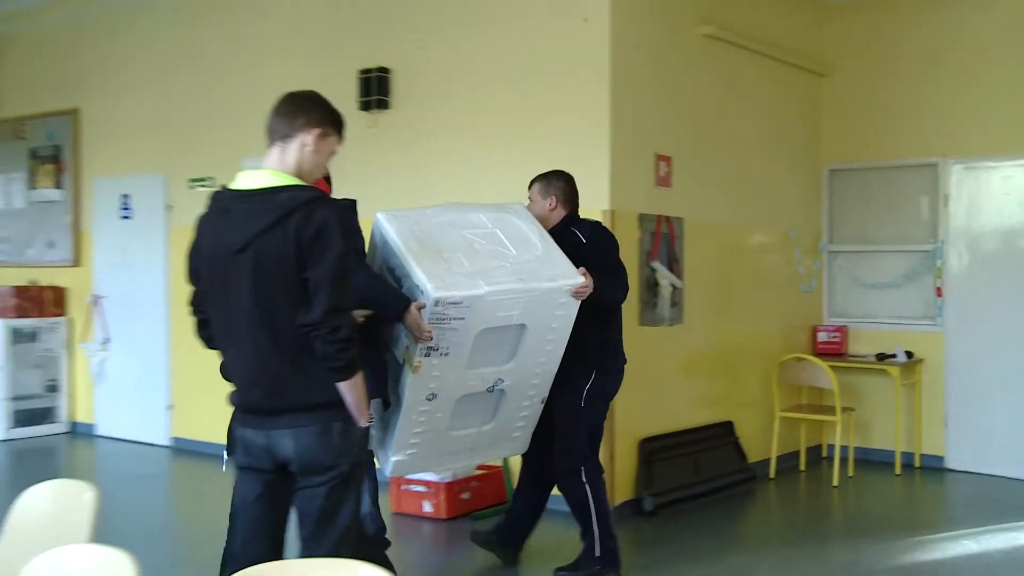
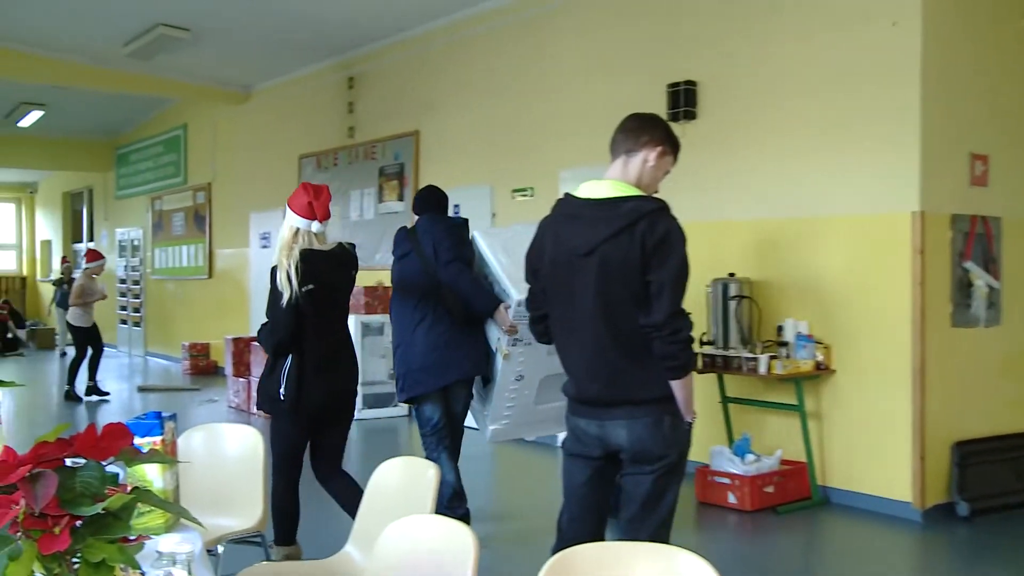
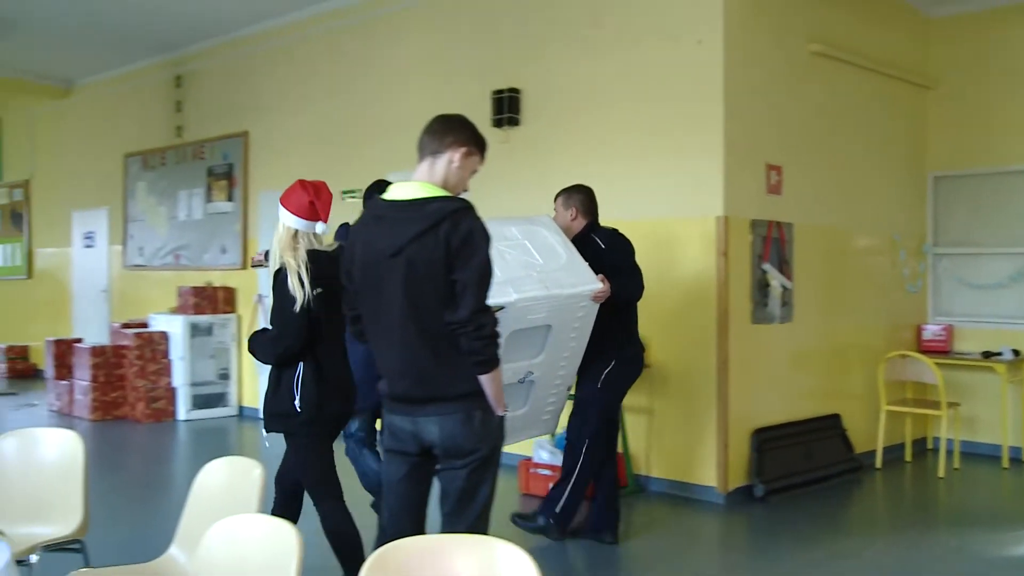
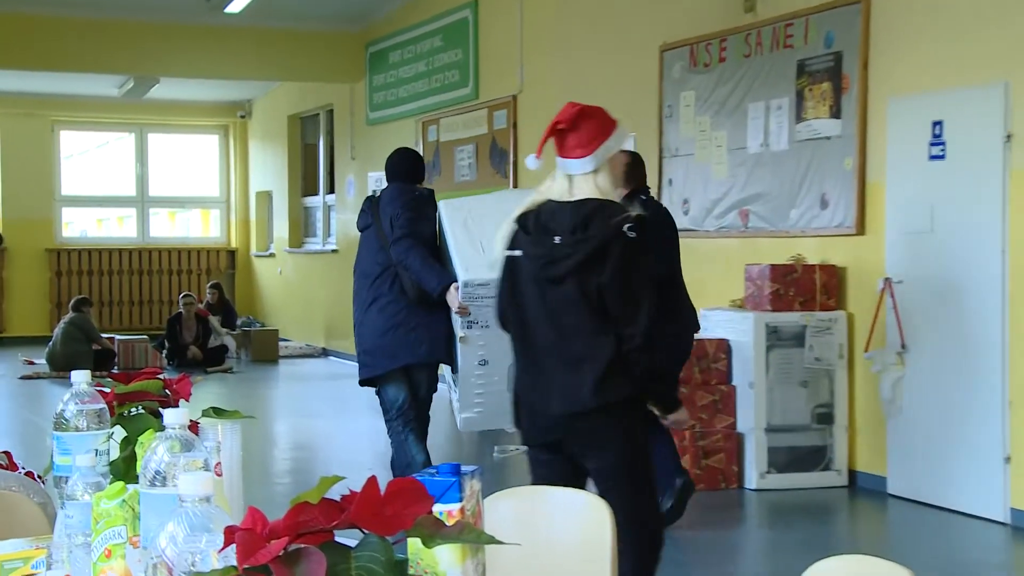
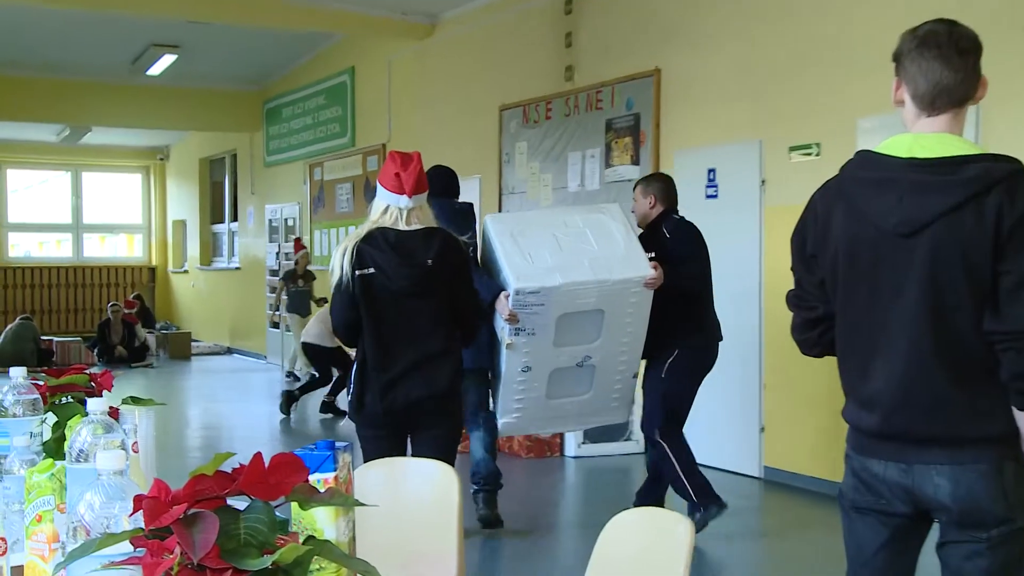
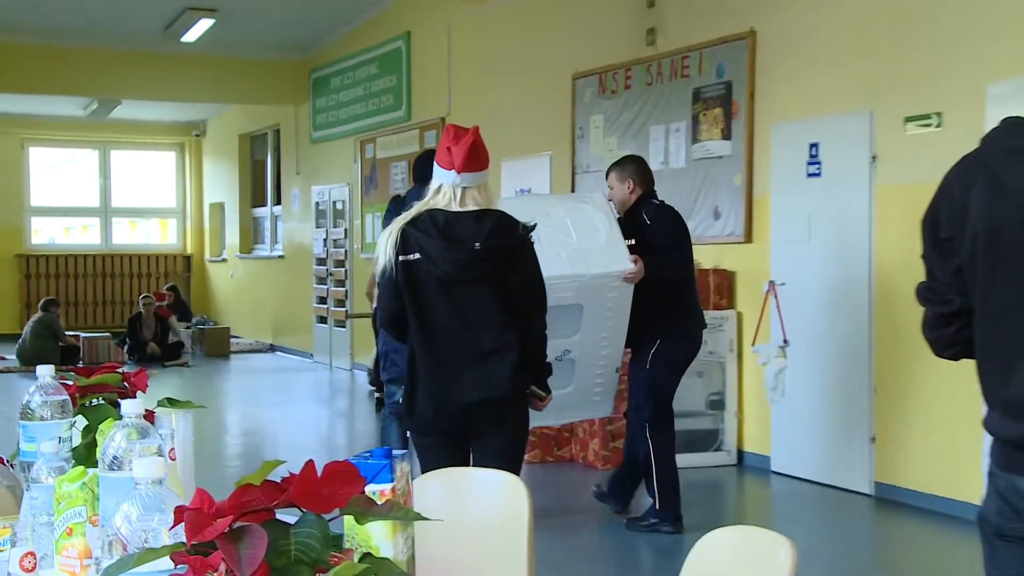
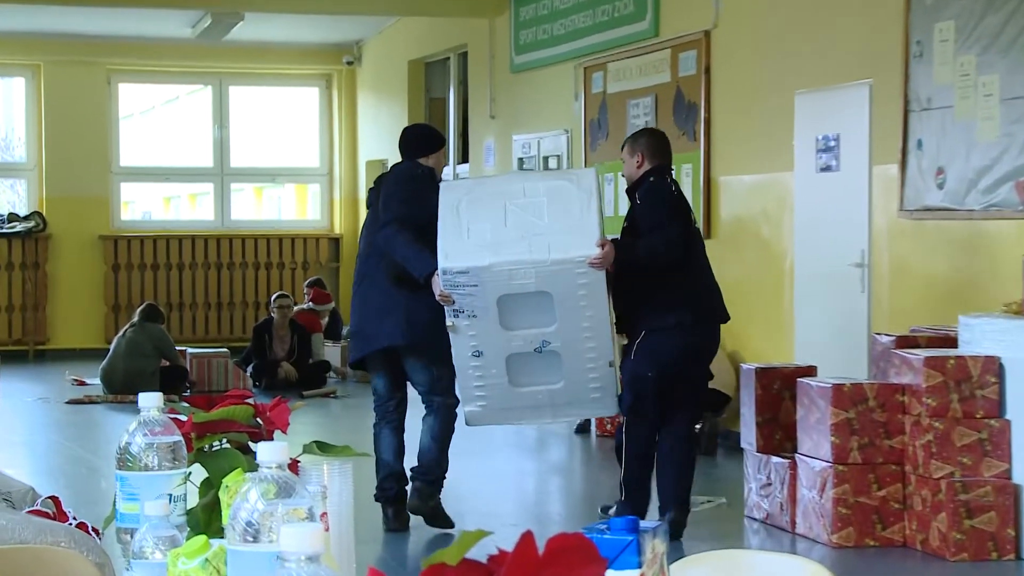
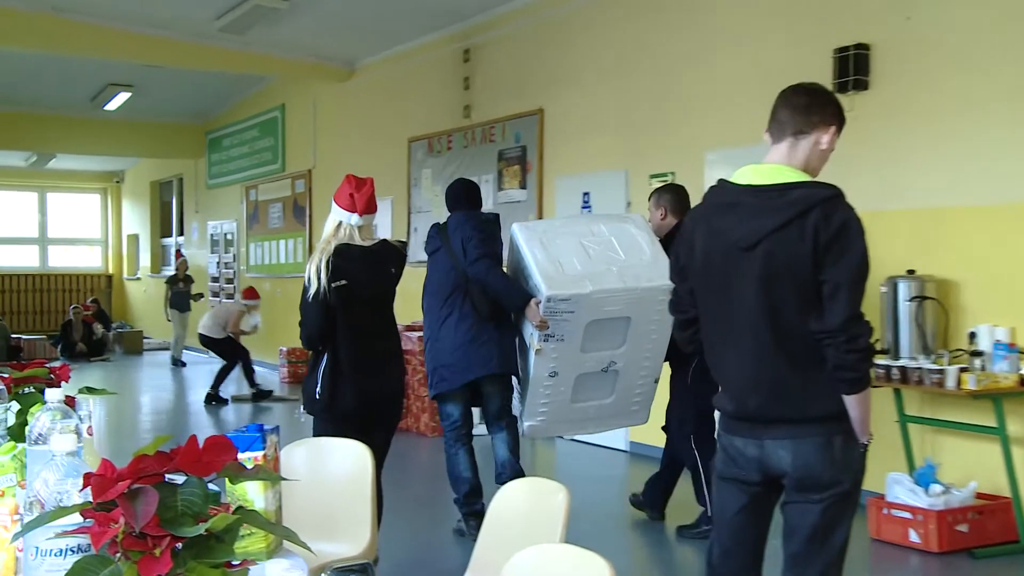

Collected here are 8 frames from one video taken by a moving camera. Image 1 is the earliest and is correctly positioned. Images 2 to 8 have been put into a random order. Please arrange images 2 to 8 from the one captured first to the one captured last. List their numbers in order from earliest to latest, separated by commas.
3, 2, 8, 5, 6, 4, 7
